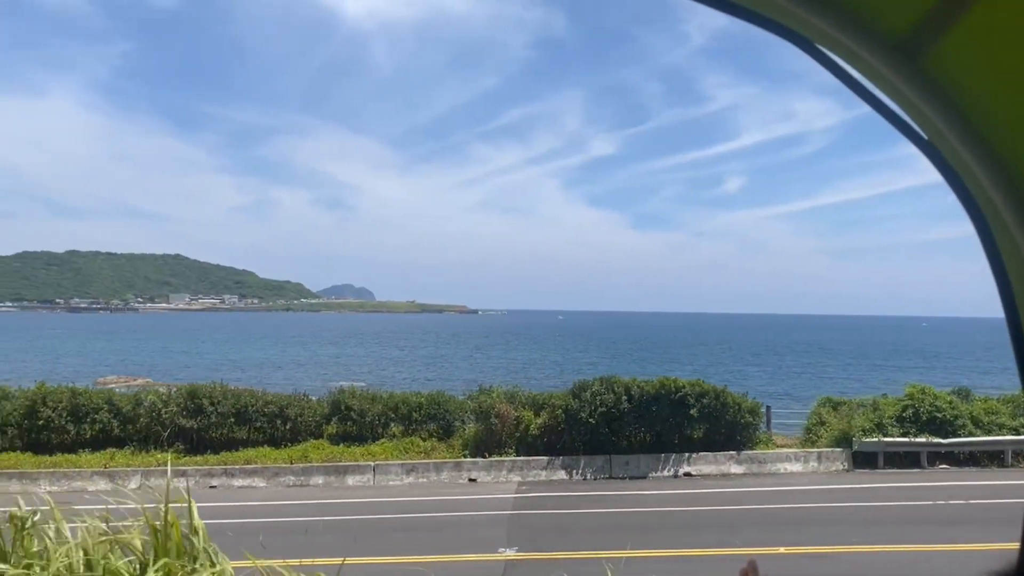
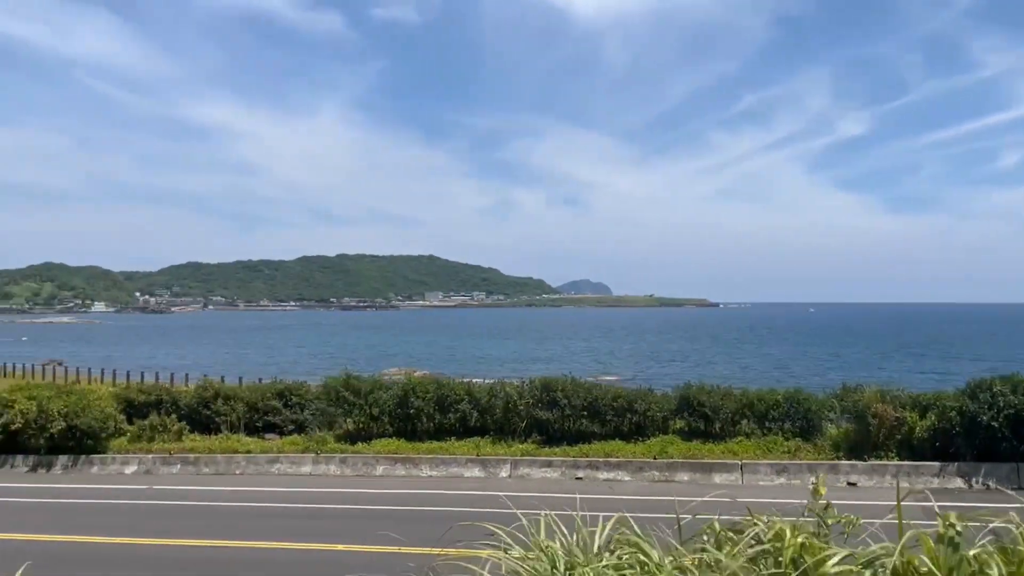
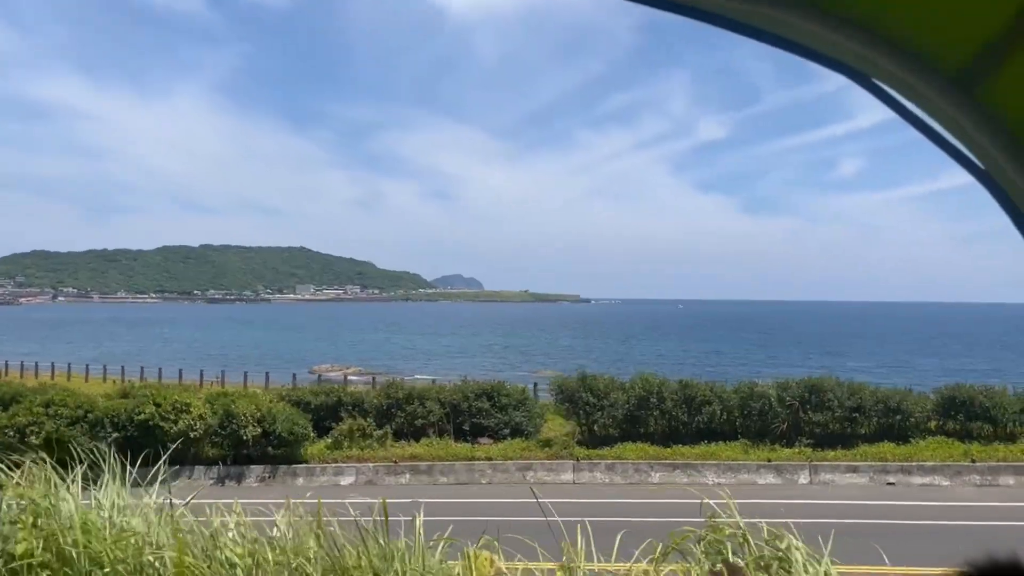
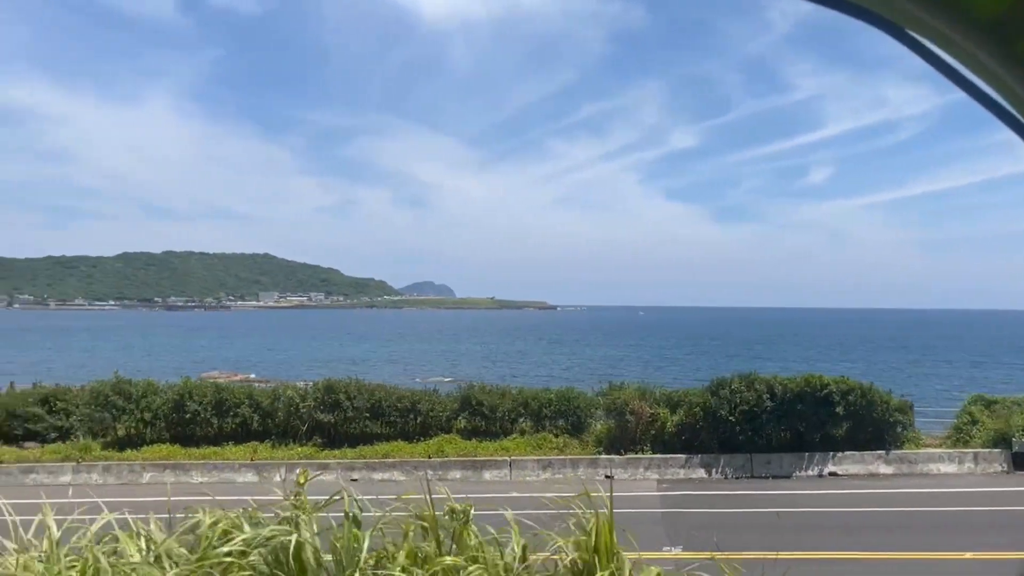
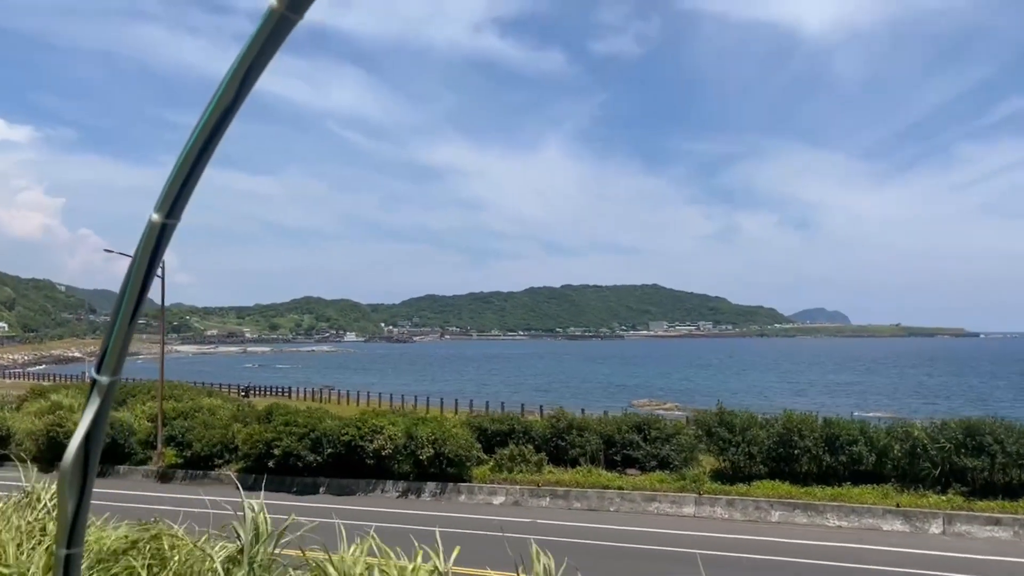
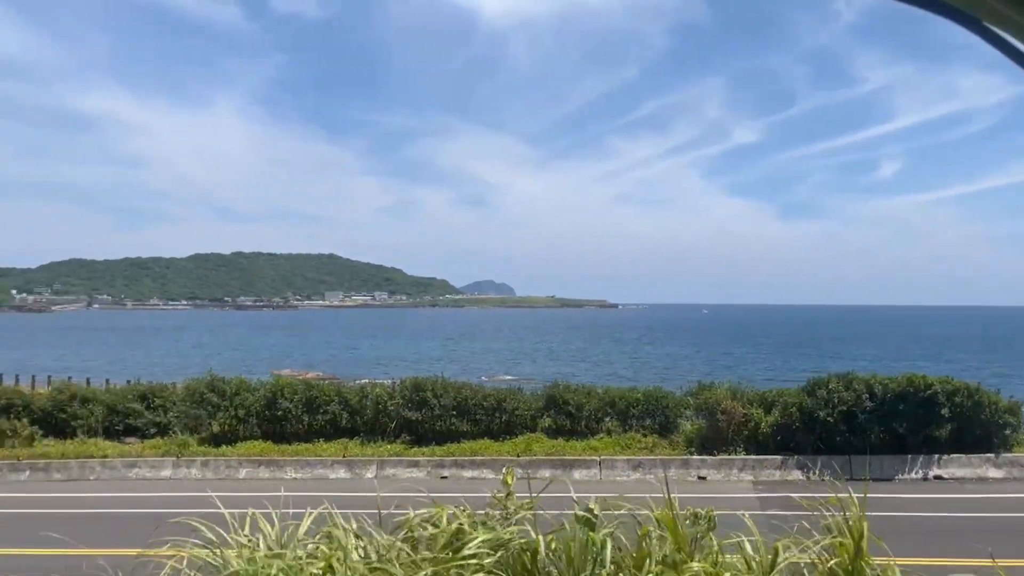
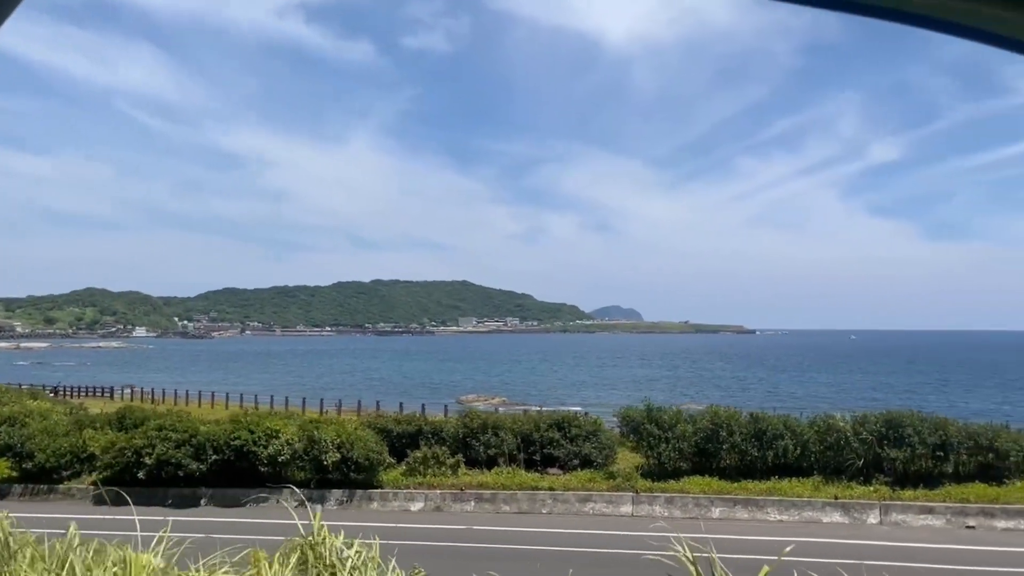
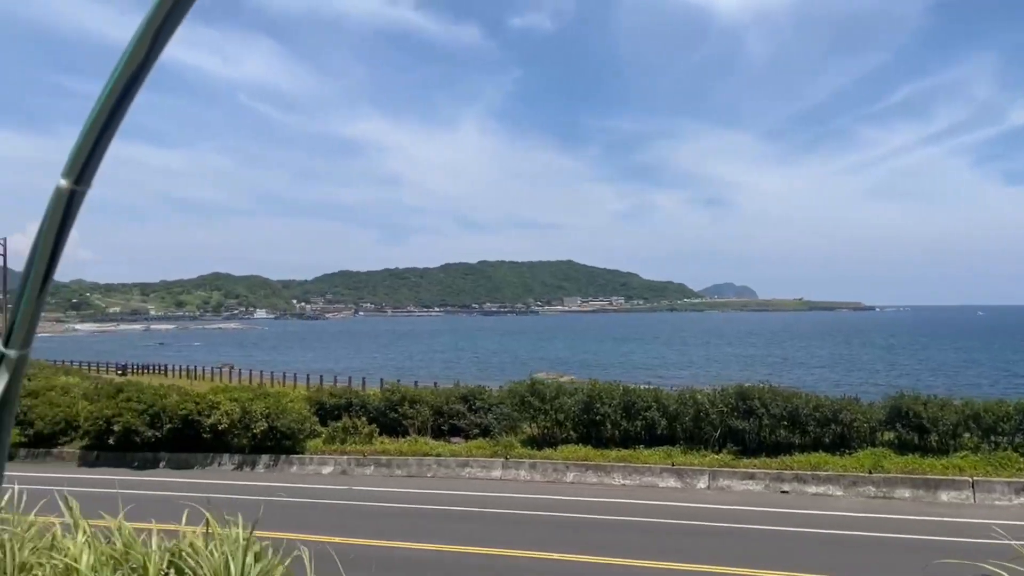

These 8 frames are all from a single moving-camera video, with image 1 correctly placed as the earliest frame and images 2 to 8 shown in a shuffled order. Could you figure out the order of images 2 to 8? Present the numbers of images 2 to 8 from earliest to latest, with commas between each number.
4, 6, 2, 8, 5, 7, 3
